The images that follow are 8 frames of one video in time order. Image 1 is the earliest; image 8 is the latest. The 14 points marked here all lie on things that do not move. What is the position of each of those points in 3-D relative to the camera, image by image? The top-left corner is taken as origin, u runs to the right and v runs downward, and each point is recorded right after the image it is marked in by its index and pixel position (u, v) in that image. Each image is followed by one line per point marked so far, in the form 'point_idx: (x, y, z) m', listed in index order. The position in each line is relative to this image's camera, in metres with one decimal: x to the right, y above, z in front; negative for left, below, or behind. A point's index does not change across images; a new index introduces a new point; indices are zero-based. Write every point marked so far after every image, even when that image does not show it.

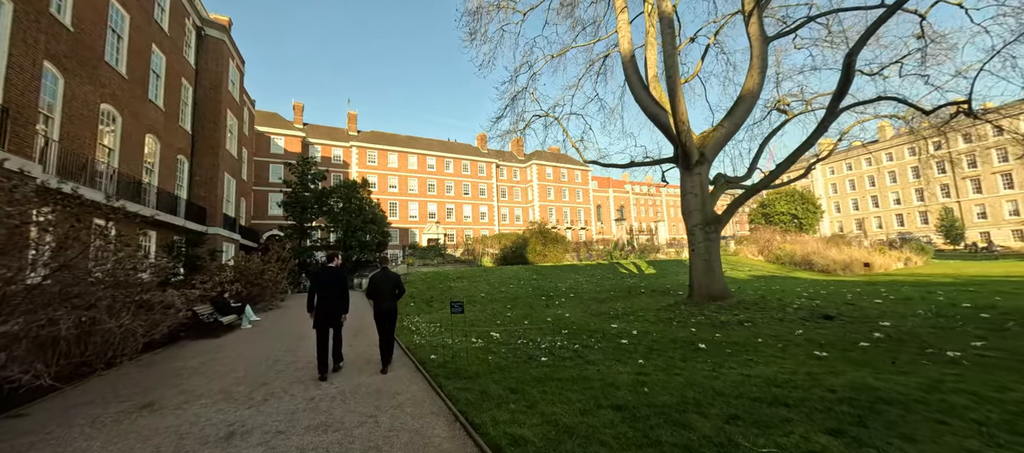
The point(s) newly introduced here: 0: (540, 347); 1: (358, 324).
0: (+0.6, -2.5, +7.5) m
1: (-5.0, -3.2, +12.0) m
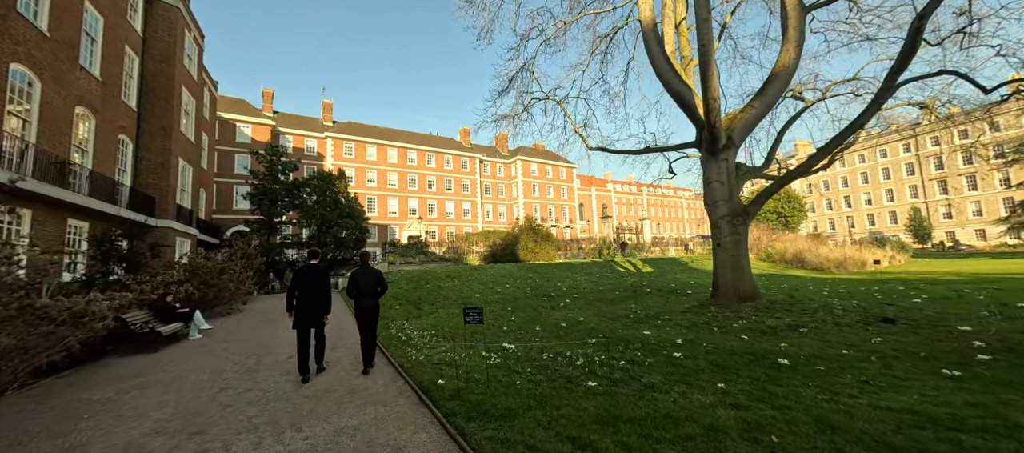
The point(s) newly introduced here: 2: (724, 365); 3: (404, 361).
0: (+1.1, -2.2, +5.9) m
1: (-4.8, -2.9, +10.0) m
2: (+3.3, -2.1, +5.6) m
3: (-1.9, -2.4, +6.6) m
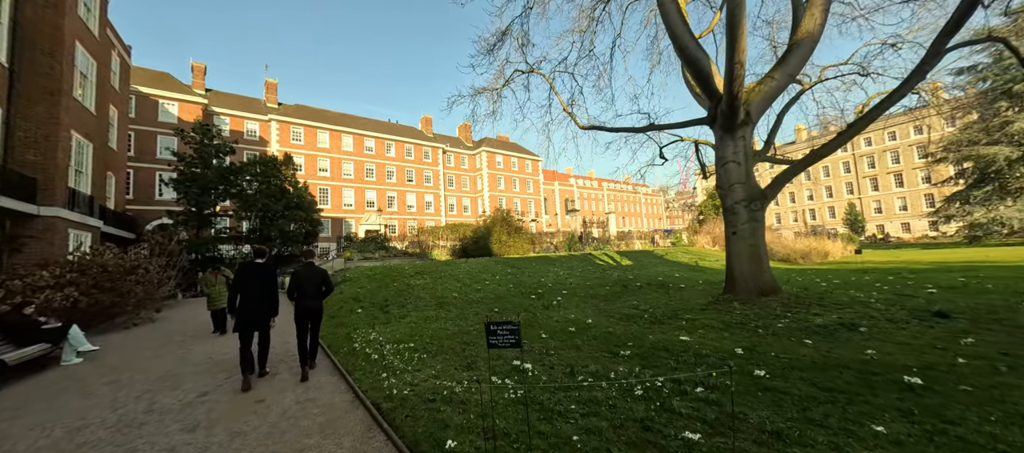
0: (+1.4, -1.9, +4.2) m
1: (-4.8, -2.6, +7.6) m
2: (+3.6, -1.8, +4.1) m
3: (-1.6, -2.1, +4.5) m
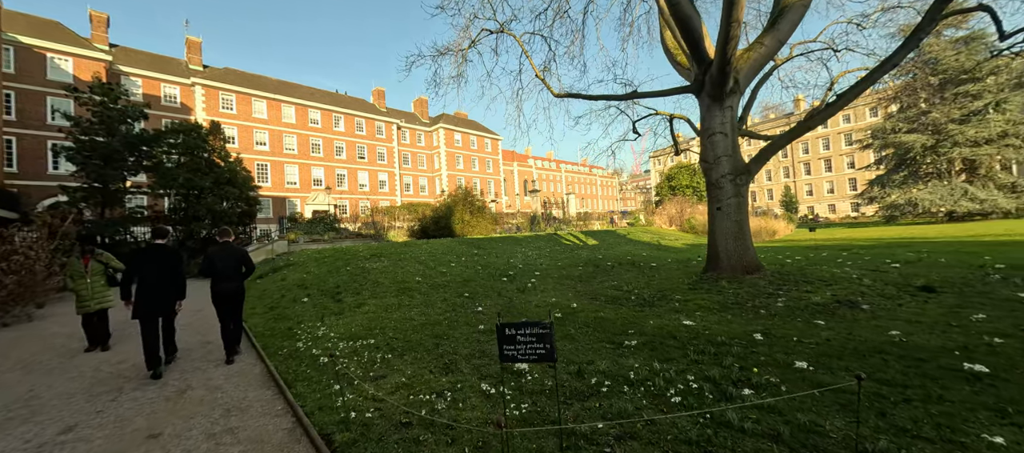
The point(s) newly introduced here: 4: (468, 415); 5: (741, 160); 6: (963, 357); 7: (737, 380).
0: (+1.5, -1.6, +3.3) m
1: (-5.2, -2.1, +6.0) m
2: (+3.7, -1.5, +3.5) m
3: (-1.6, -1.8, +3.3) m
4: (-0.4, -1.7, +3.3) m
5: (+5.9, +1.7, +9.6) m
6: (+4.9, -1.4, +4.0) m
7: (+2.2, -1.5, +3.7) m
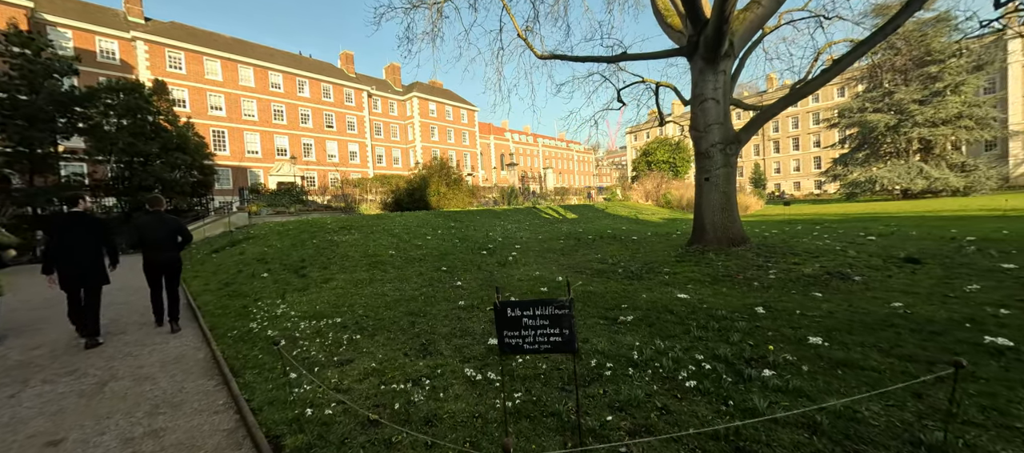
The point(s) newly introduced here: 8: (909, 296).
0: (+1.4, -1.2, +2.9) m
1: (-5.4, -1.6, +5.2) m
2: (+3.6, -1.2, +3.2) m
3: (-1.7, -1.4, +2.7) m
4: (-0.5, -1.4, +2.8) m
5: (+5.5, +2.4, +9.2) m
6: (+4.7, -1.0, +3.8) m
7: (+2.2, -1.2, +3.3) m
8: (+5.5, -1.0, +5.2) m
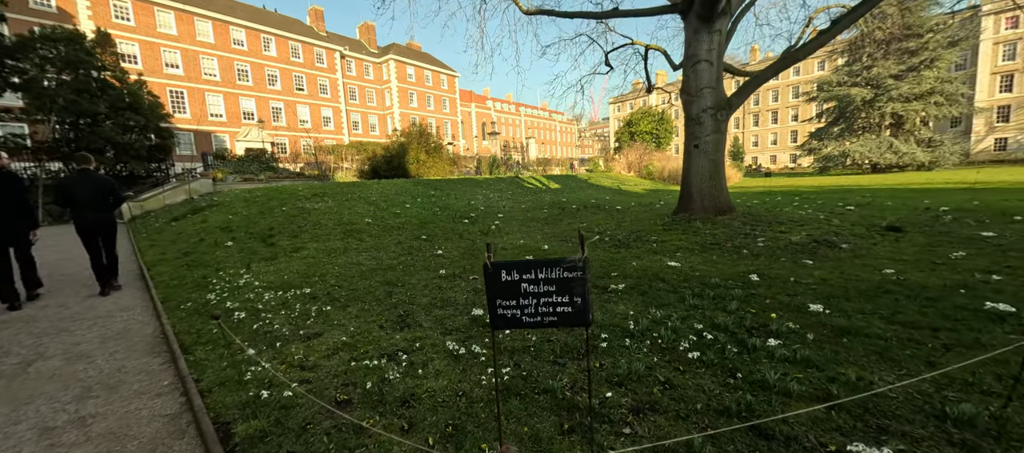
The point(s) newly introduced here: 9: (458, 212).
0: (+1.3, -0.9, +2.7) m
1: (-5.6, -1.1, +4.7) m
2: (+3.5, -0.8, +3.1) m
3: (-1.7, -1.1, +2.3) m
4: (-0.6, -1.1, +2.4) m
5: (+5.1, +3.2, +8.9) m
6: (+4.6, -0.7, +3.7) m
7: (+2.0, -0.9, +3.2) m
8: (+5.3, -0.5, +5.1) m
9: (-1.7, +0.5, +11.7) m
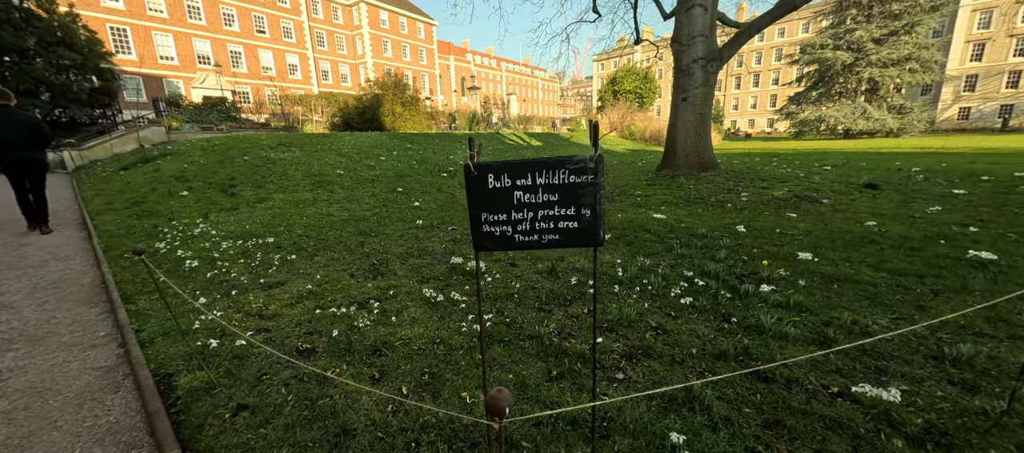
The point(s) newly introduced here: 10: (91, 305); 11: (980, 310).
0: (+1.2, -0.5, +2.5) m
1: (-5.8, -0.4, +4.2) m
2: (+3.3, -0.4, +3.0) m
3: (-1.8, -0.7, +2.1) m
4: (-0.7, -0.6, +2.2) m
5: (+4.7, +4.2, +8.5) m
6: (+4.4, -0.2, +3.7) m
7: (+1.9, -0.4, +3.1) m
8: (+5.1, +0.1, +5.2) m
9: (-2.3, +1.9, +11.2) m
10: (-3.4, -0.6, +3.0) m
11: (+3.1, -0.5, +2.4) m
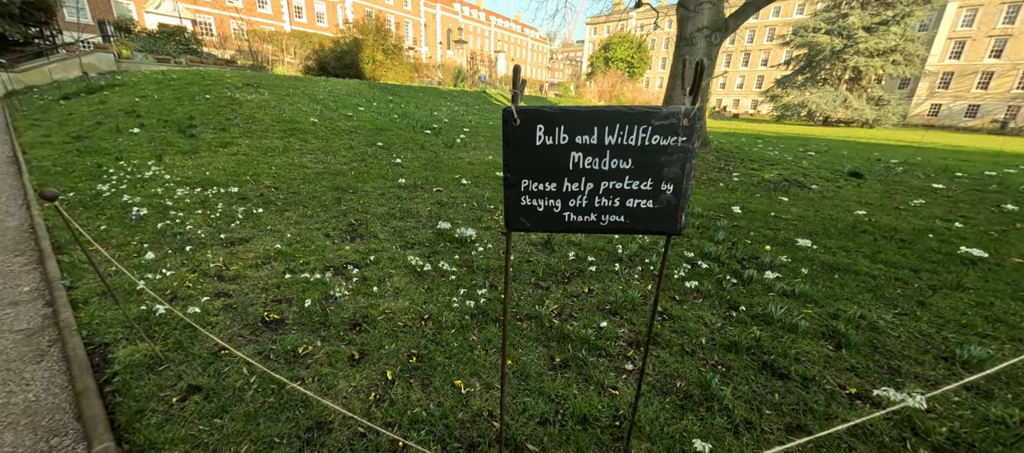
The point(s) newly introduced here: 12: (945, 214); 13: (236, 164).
0: (+1.1, -0.4, +2.4) m
1: (-5.9, +0.3, +3.6) m
2: (+3.3, -0.3, +3.0) m
3: (-1.8, -0.5, +1.7) m
4: (-0.7, -0.4, +2.0) m
5: (+4.6, +4.7, +8.1) m
6: (+4.3, -0.1, +3.7) m
7: (+1.8, -0.3, +2.9) m
8: (+4.9, +0.3, +5.2) m
9: (-2.7, +3.0, +10.6) m
10: (-3.4, -0.2, +2.6) m
11: (+3.0, -0.5, +2.4) m
12: (+5.7, +0.2, +4.9) m
13: (-3.8, +0.9, +5.2) m
